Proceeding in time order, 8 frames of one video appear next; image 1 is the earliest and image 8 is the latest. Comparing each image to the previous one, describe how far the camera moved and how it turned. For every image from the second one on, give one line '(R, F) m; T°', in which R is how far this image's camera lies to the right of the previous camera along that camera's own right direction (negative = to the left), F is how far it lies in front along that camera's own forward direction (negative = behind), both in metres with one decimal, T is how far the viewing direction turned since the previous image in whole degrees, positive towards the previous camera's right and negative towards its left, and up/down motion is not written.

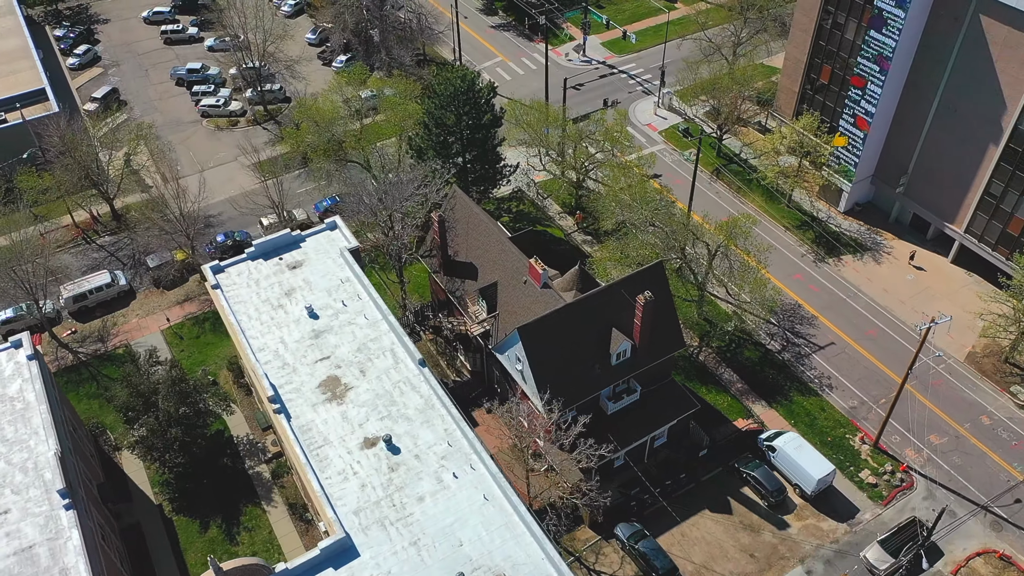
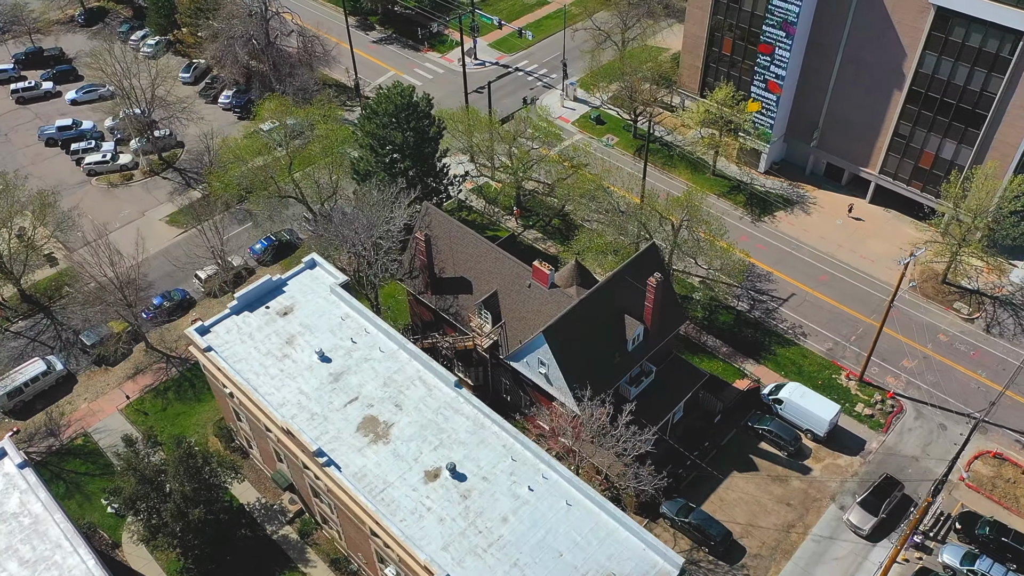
(-8.0, +1.1) m; +11°
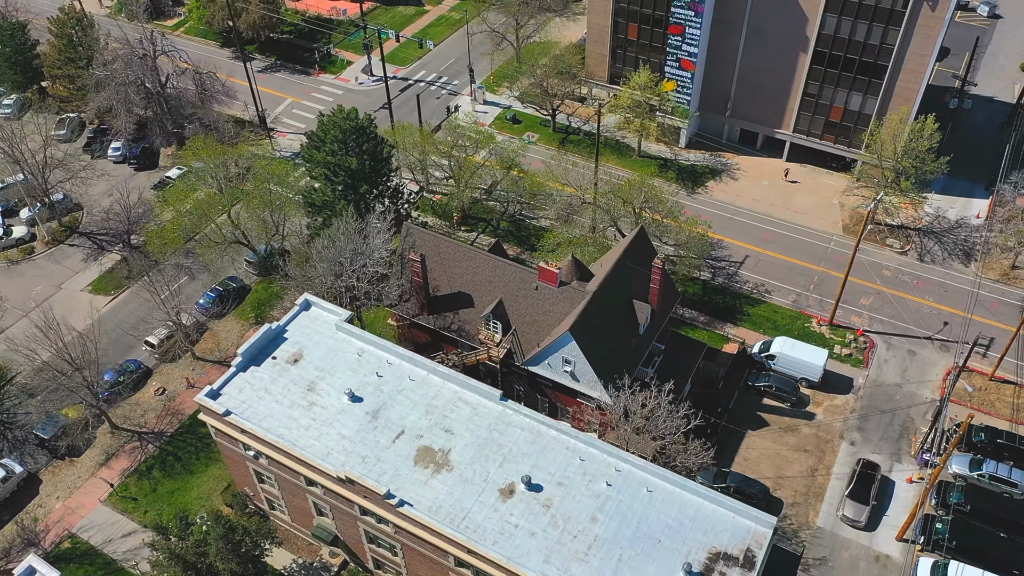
(-7.9, +1.0) m; +10°
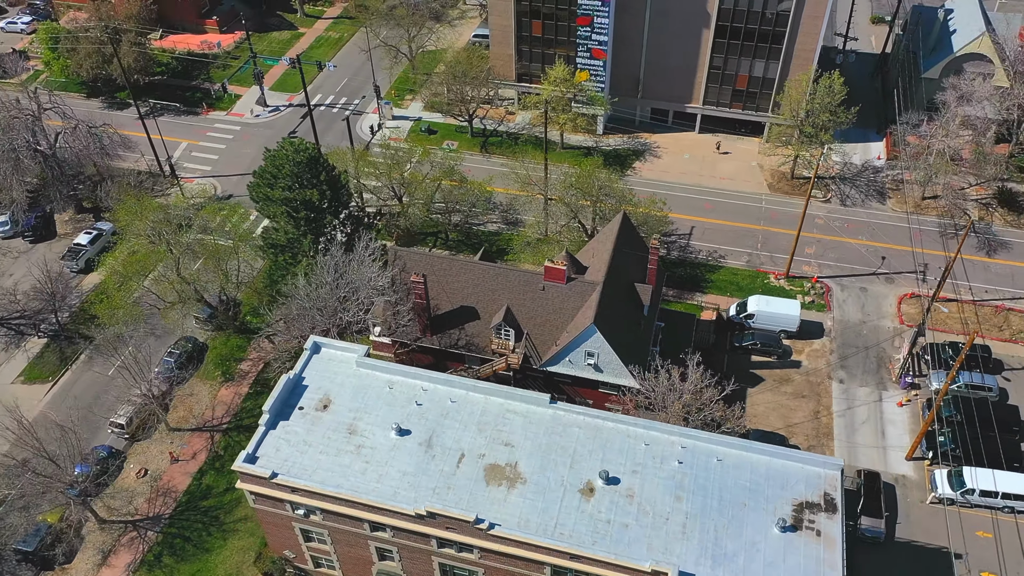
(-8.0, +1.0) m; +10°
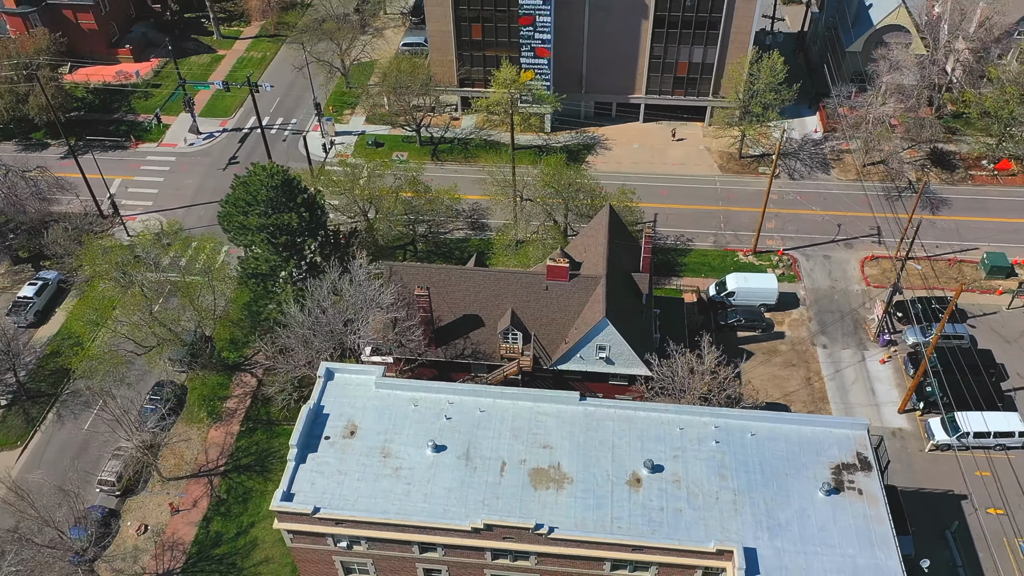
(-5.0, +0.5) m; +7°
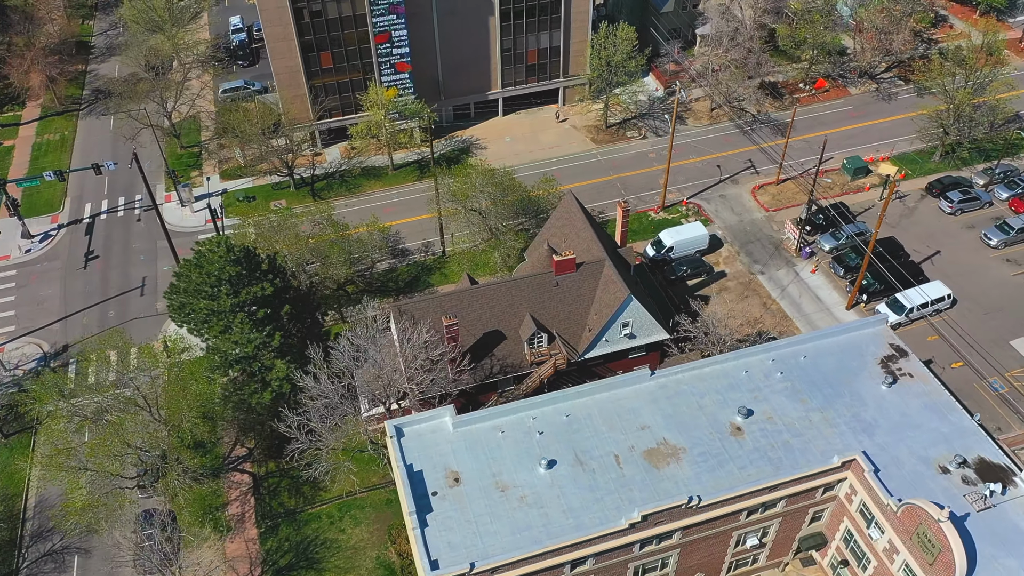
(-12.6, +2.4) m; +17°
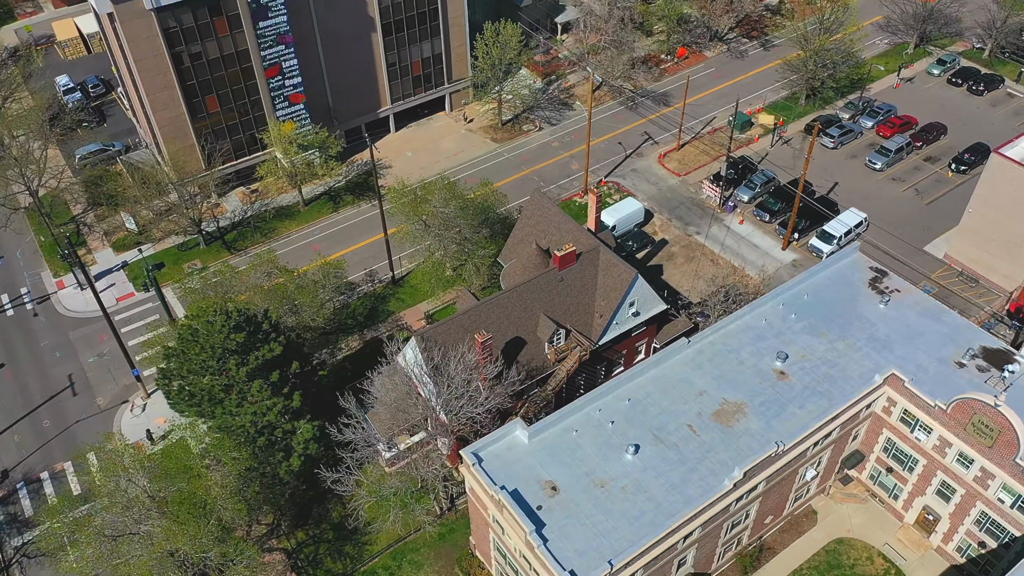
(-9.8, +1.4) m; +13°
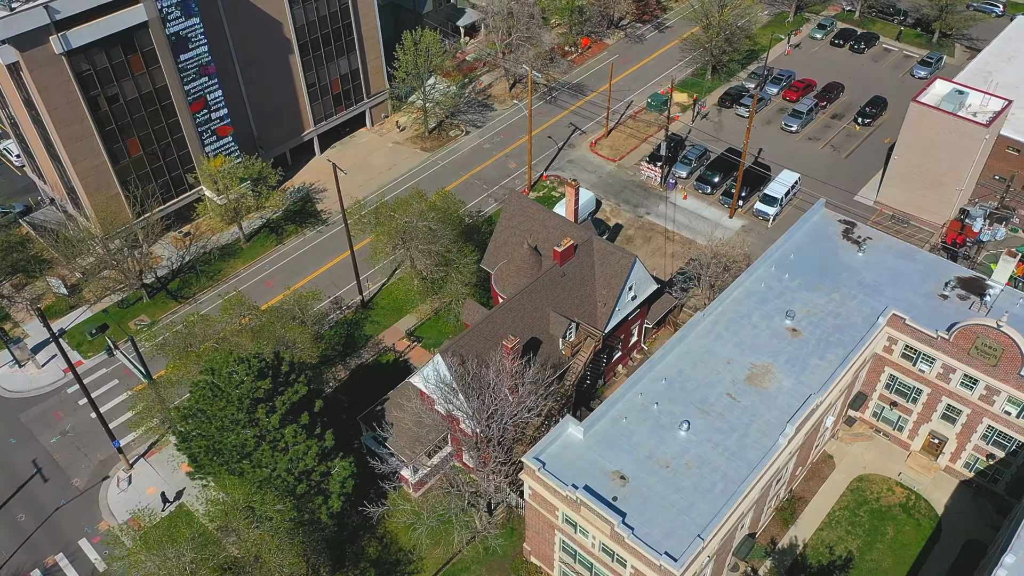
(-7.0, +0.8) m; +9°
